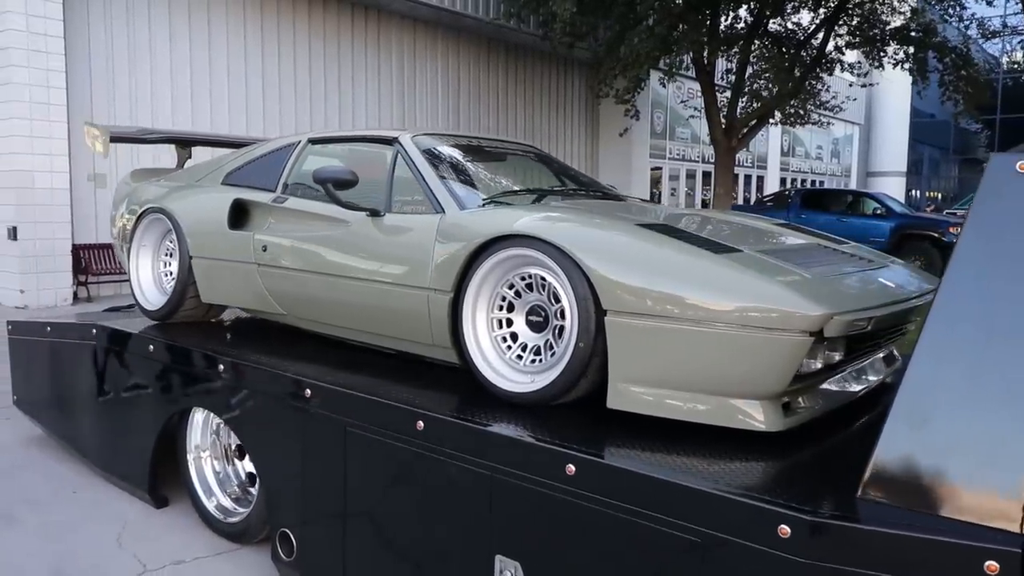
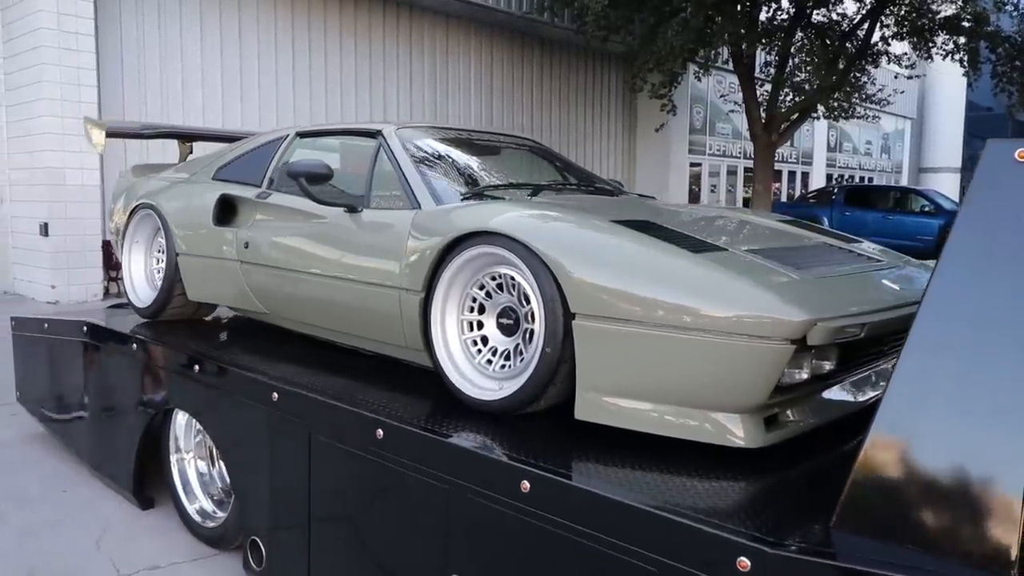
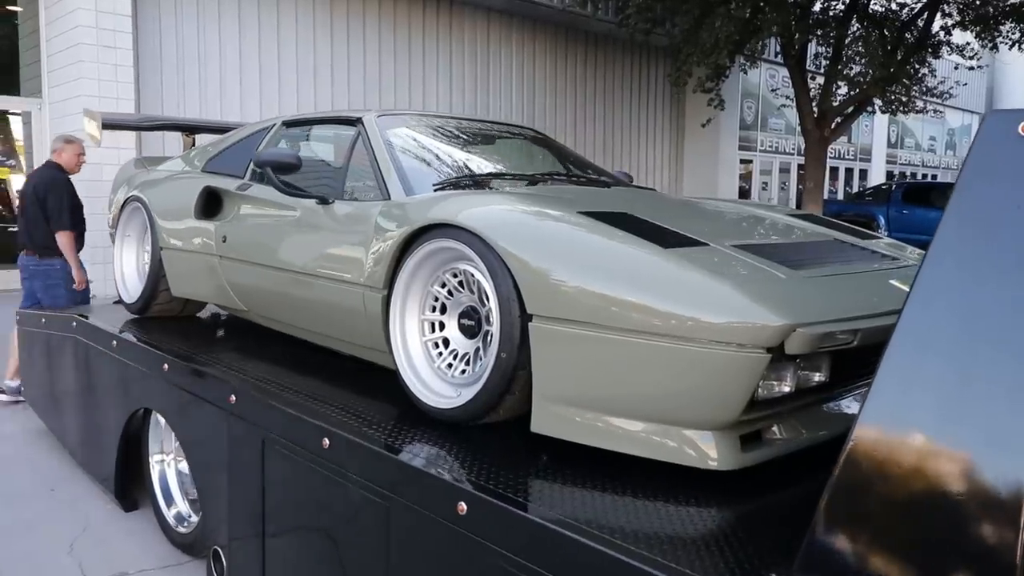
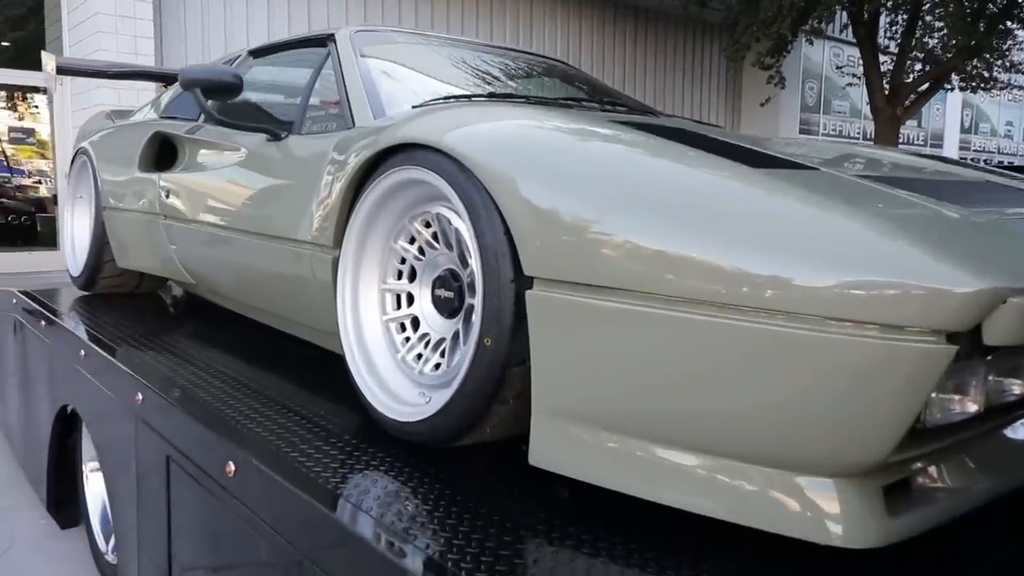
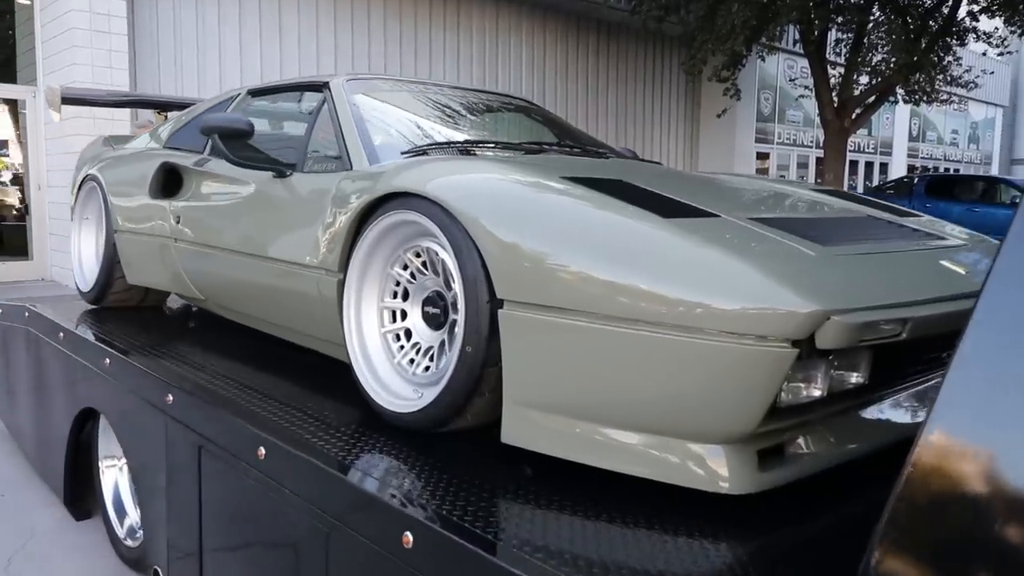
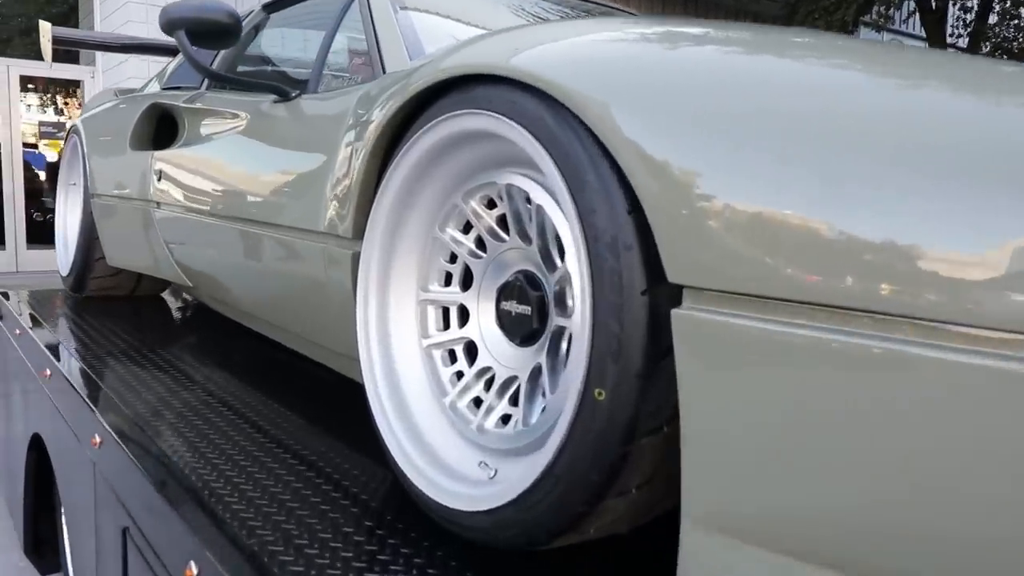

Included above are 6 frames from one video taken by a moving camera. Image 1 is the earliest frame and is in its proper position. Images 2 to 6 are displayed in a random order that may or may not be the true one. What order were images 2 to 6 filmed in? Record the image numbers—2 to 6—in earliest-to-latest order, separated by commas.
2, 3, 5, 4, 6
